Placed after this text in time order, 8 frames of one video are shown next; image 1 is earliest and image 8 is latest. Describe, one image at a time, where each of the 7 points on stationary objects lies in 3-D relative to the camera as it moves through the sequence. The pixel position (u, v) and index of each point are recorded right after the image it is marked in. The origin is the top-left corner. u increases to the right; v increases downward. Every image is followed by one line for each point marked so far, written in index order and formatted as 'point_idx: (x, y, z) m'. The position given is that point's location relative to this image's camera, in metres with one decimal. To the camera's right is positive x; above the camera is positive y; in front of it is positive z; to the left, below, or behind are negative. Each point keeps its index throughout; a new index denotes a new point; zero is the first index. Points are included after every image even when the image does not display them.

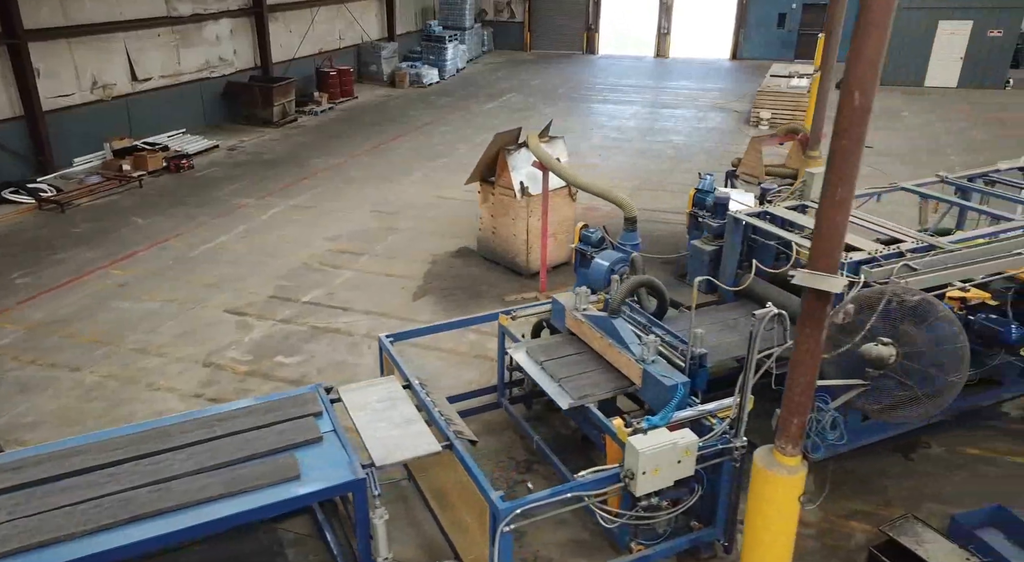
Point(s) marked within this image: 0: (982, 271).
0: (+3.0, +0.1, +4.8) m
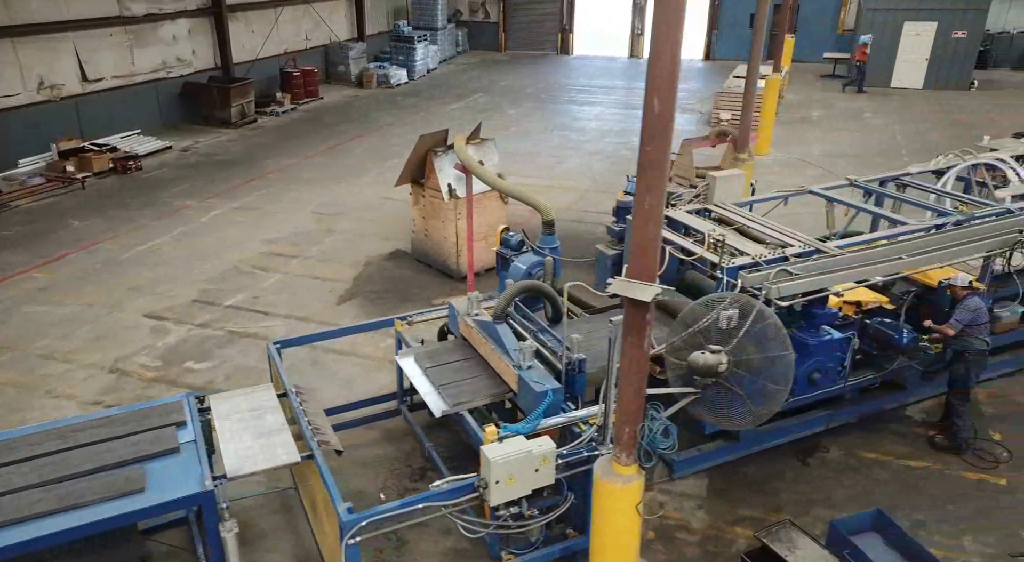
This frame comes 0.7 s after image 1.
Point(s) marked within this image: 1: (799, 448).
0: (+2.2, 0.0, +4.8) m
1: (+2.2, -1.3, +5.7) m
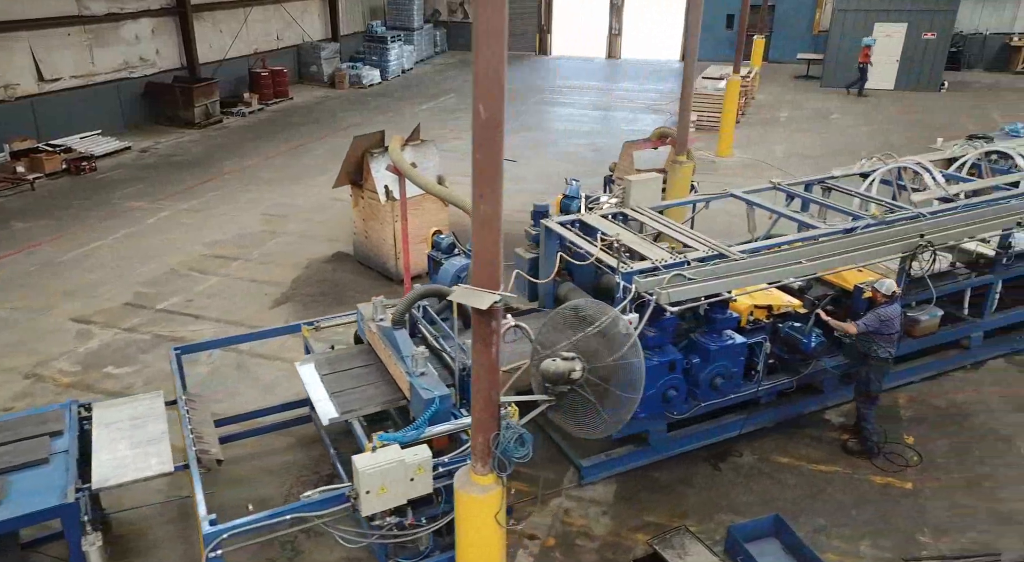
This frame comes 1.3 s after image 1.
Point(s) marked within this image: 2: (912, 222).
0: (+1.6, 0.0, +4.8) m
1: (+1.5, -1.3, +5.7) m
2: (+3.0, +0.4, +5.7) m
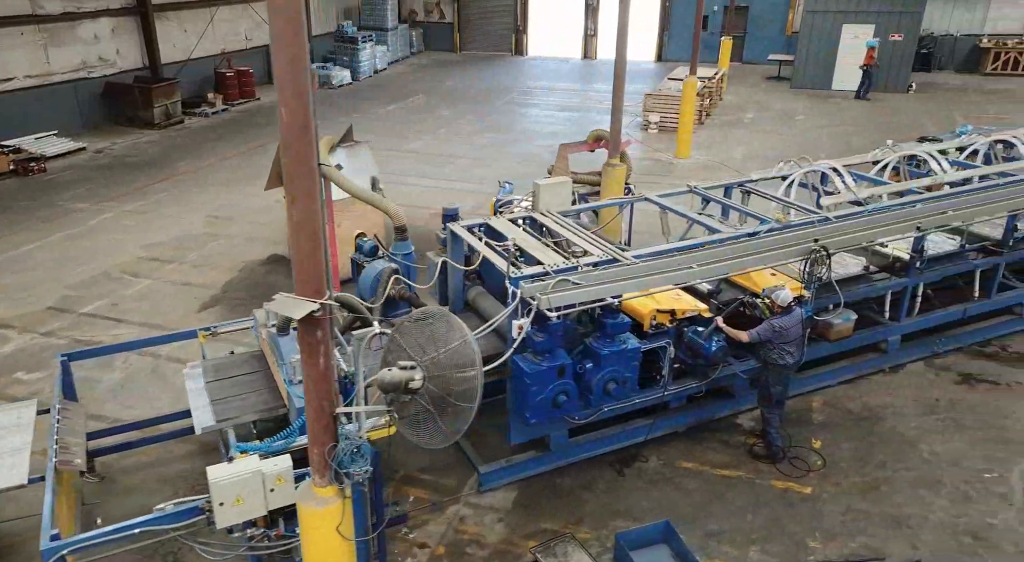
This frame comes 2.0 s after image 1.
0: (+0.9, 0.0, +4.8) m
1: (+0.8, -1.3, +5.7) m
2: (+2.3, +0.4, +5.7) m
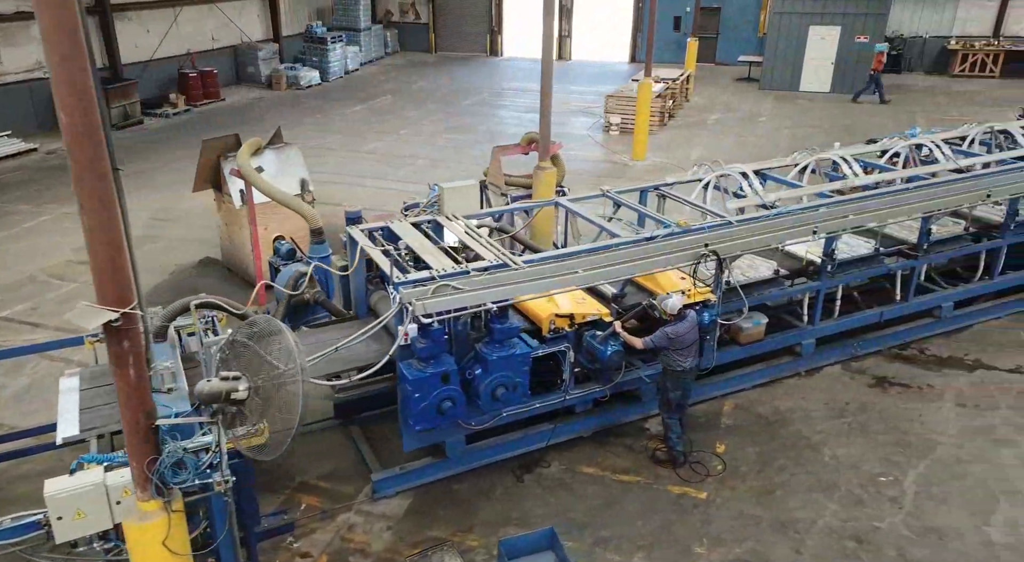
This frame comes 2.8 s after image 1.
0: (+0.1, -0.1, +4.7) m
1: (+0.1, -1.4, +5.6) m
2: (+1.5, +0.4, +5.7) m
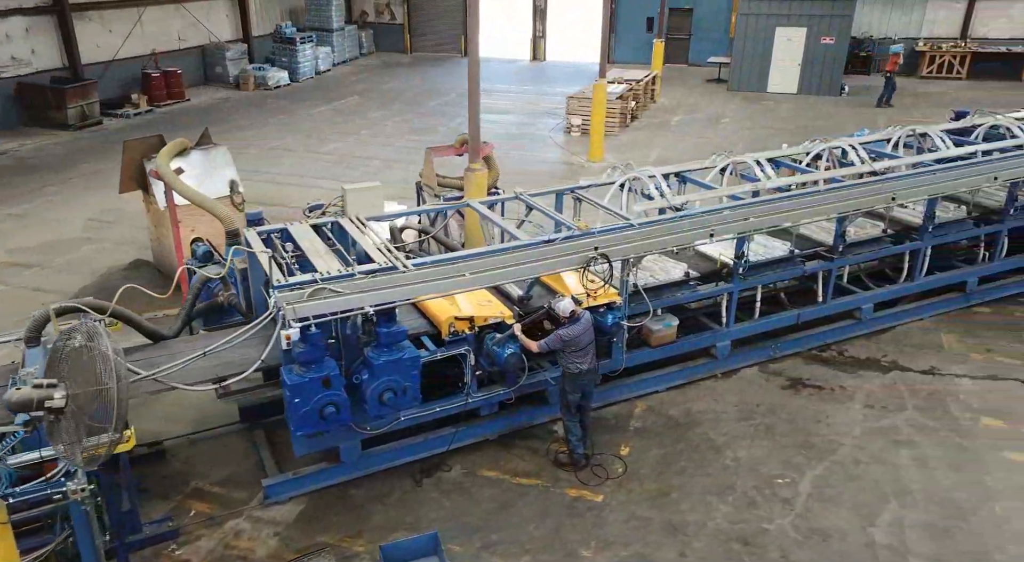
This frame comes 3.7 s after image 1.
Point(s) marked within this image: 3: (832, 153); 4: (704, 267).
0: (-0.6, -0.1, +4.7) m
1: (-0.7, -1.4, +5.6) m
2: (+0.8, +0.4, +5.7) m
3: (+3.2, +1.3, +7.6) m
4: (+1.7, +0.1, +6.8) m
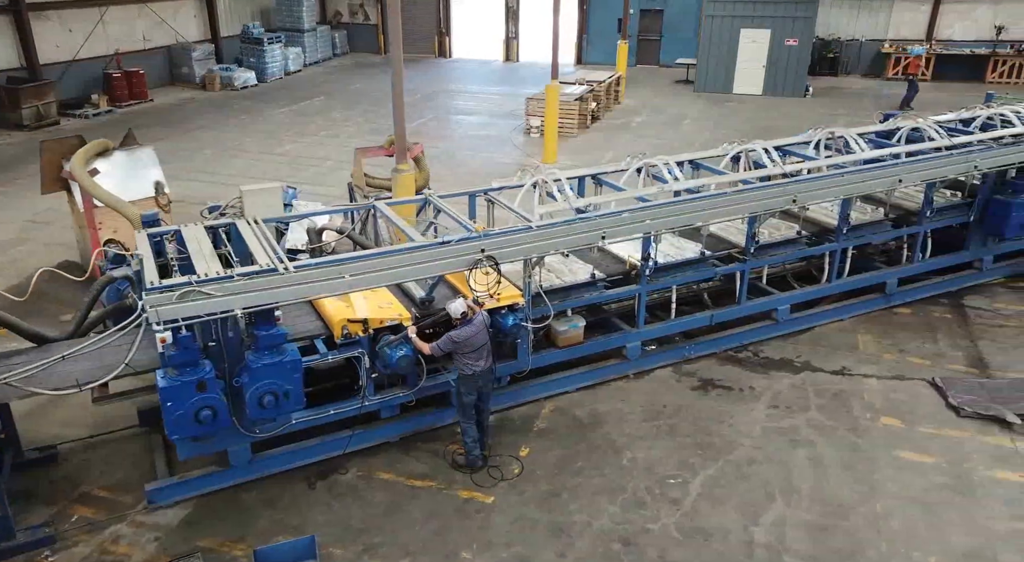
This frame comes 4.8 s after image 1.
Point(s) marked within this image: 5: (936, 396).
0: (-1.4, -0.1, +4.7) m
1: (-1.4, -1.4, +5.6) m
2: (0.0, +0.4, +5.7) m
3: (+2.4, +1.3, +7.6) m
4: (+0.9, +0.1, +6.8) m
5: (+3.6, -1.0, +6.3) m
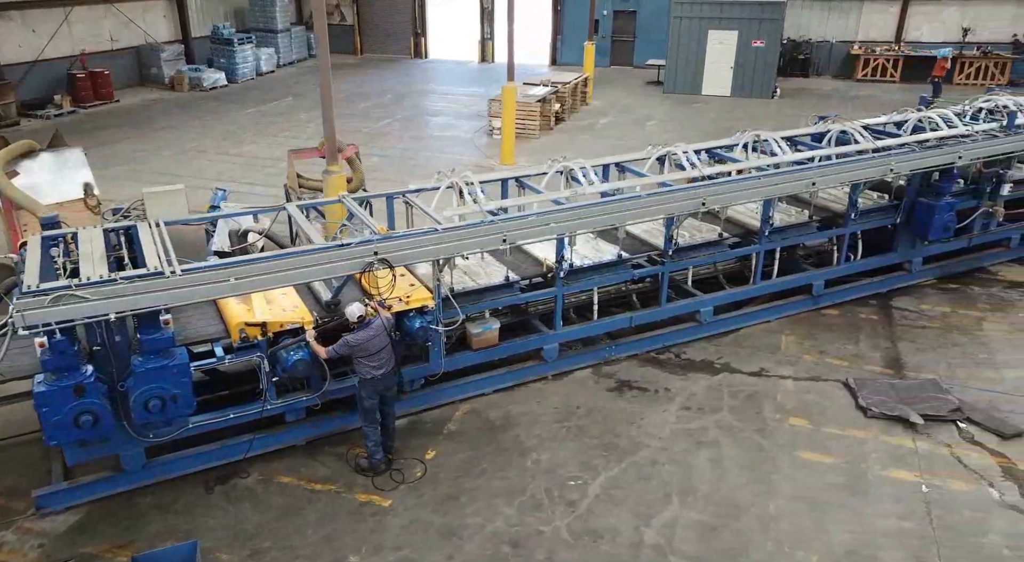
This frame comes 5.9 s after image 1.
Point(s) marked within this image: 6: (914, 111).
0: (-2.1, -0.1, +4.6) m
1: (-2.2, -1.4, +5.5) m
2: (-0.7, +0.3, +5.6) m
3: (+1.7, +1.3, +7.6) m
4: (+0.2, +0.1, +6.8) m
5: (+2.8, -1.0, +6.3) m
6: (+4.7, +2.0, +8.8) m
